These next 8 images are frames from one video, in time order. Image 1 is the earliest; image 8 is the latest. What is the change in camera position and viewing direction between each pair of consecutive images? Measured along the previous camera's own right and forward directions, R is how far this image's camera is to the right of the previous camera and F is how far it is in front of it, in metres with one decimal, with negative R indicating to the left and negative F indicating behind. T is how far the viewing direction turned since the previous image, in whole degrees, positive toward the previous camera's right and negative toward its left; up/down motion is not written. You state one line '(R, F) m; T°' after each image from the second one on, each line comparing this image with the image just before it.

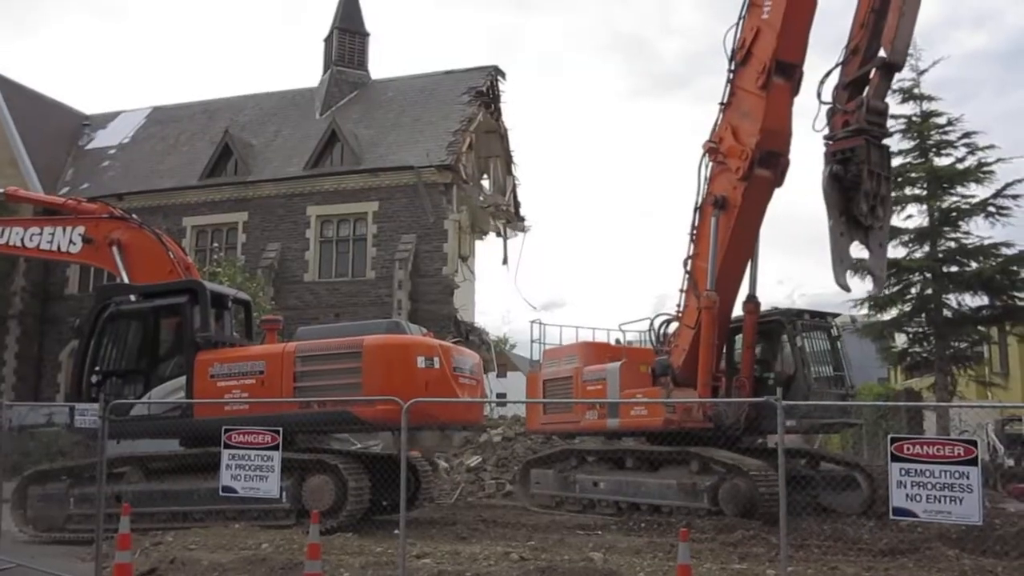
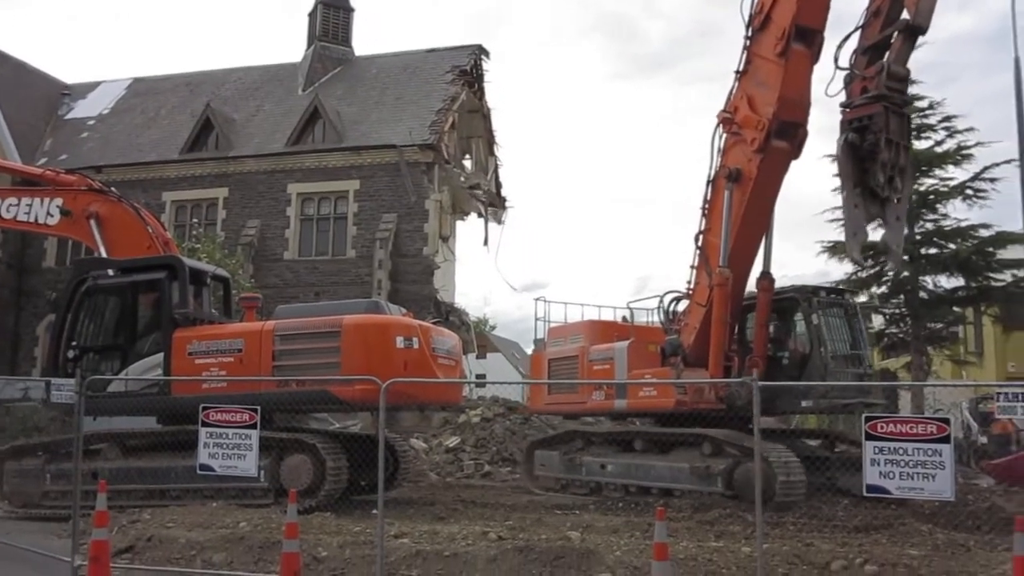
(-0.3, +0.4) m; +1°
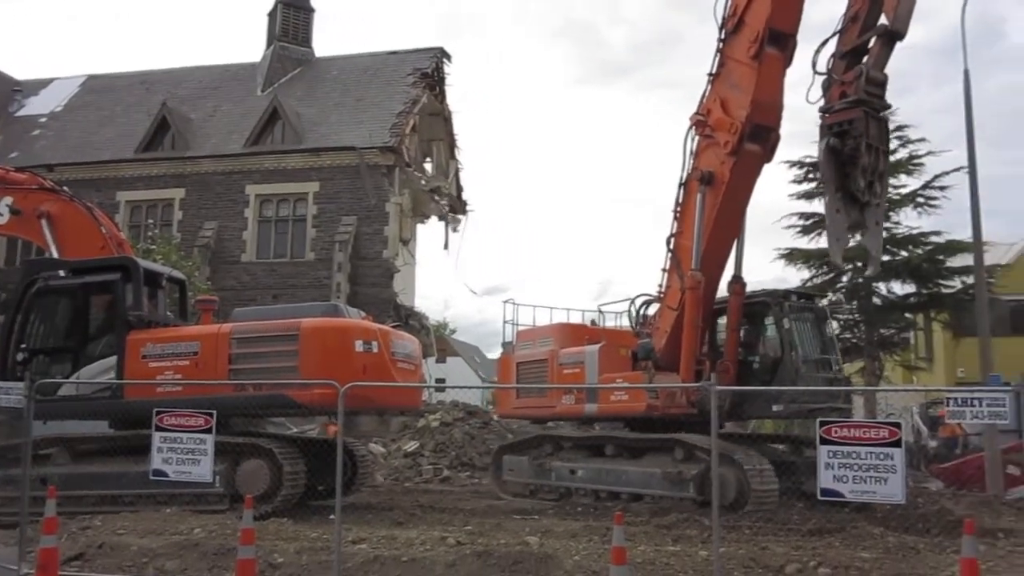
(-0.1, +0.2) m; +3°
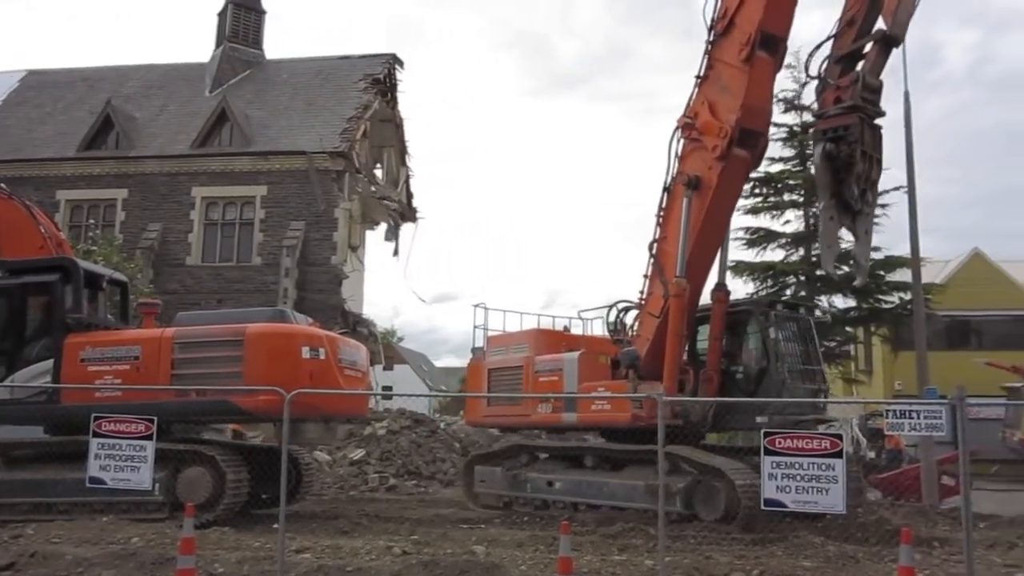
(-0.3, +0.4) m; +3°
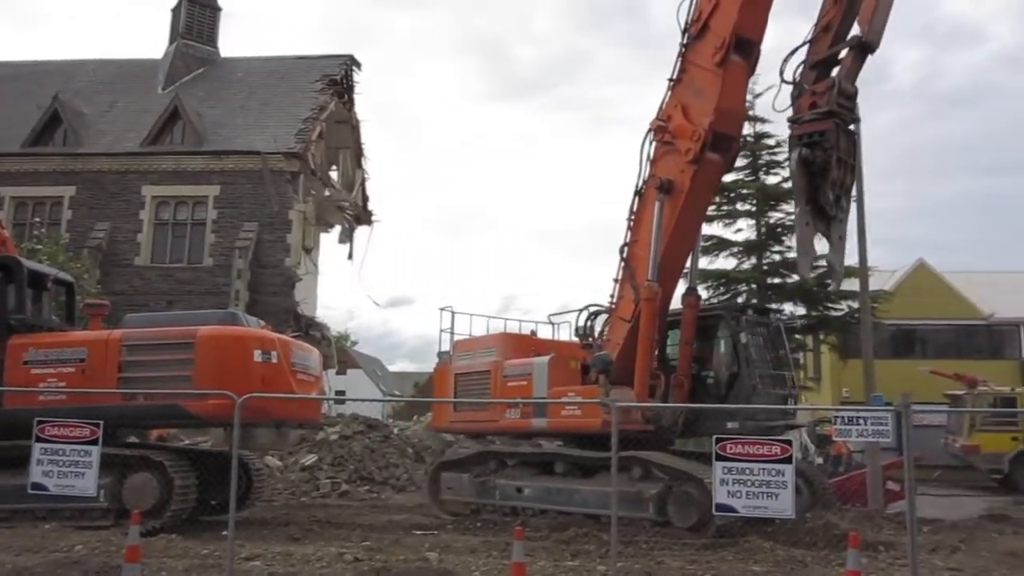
(-0.2, +0.2) m; +3°
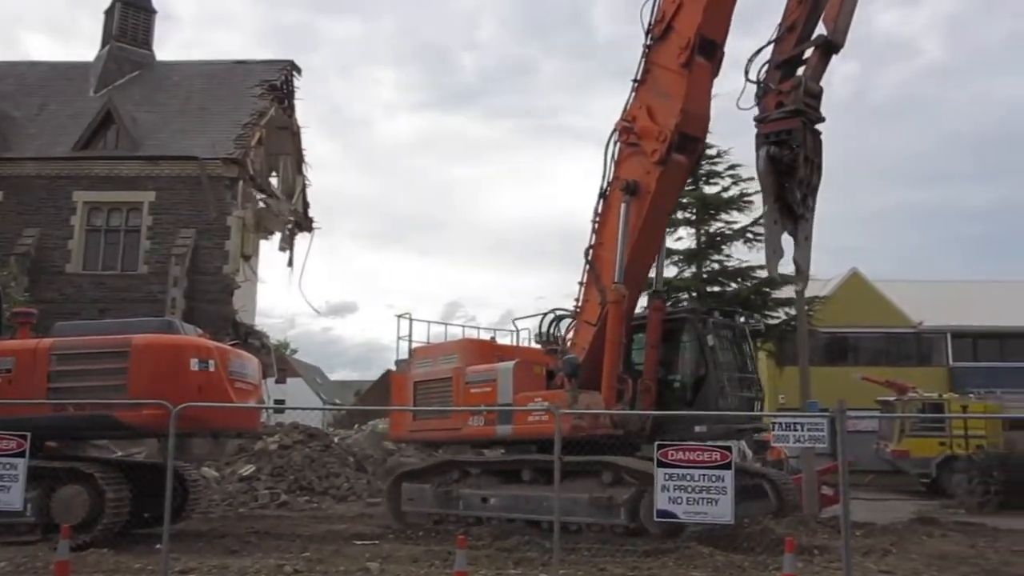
(-0.2, +0.2) m; +4°
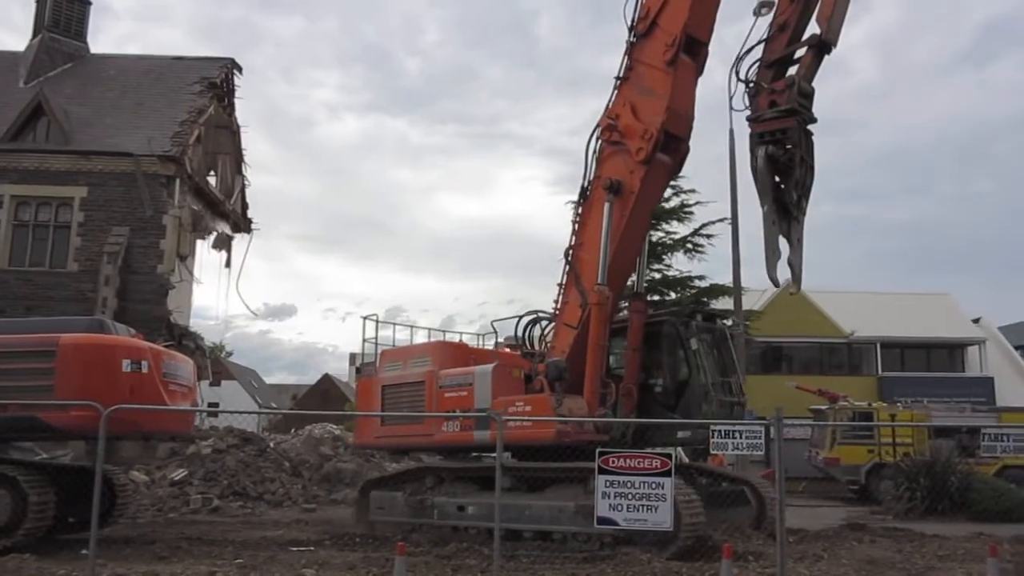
(-0.4, +0.3) m; +4°
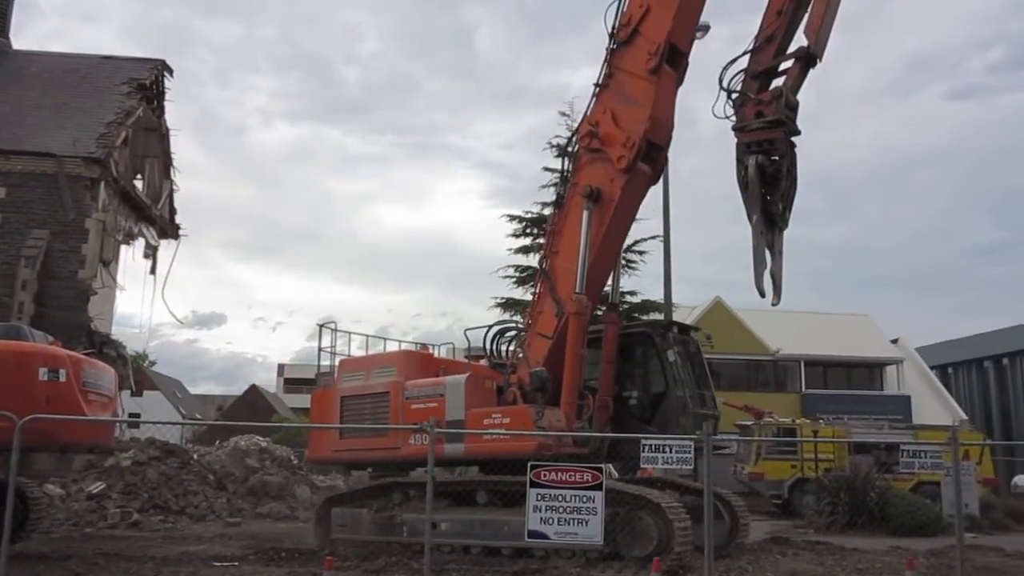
(-0.4, +0.3) m; +4°
